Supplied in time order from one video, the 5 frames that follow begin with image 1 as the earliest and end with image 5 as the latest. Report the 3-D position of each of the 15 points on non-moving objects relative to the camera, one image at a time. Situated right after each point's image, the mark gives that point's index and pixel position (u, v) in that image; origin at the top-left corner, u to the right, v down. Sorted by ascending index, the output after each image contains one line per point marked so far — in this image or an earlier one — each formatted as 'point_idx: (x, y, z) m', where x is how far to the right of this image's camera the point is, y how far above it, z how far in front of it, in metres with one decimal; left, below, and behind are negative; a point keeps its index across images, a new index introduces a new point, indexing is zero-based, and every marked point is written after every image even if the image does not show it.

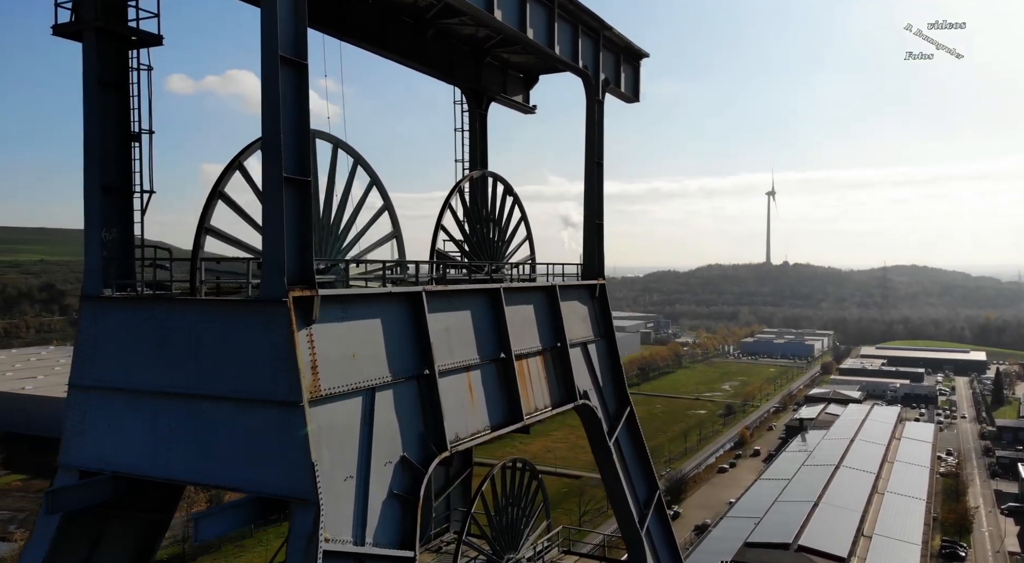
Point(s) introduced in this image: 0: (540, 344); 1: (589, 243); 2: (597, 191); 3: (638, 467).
0: (+0.4, -1.0, +13.8) m
1: (+1.4, +0.7, +15.8) m
2: (+1.5, +1.7, +15.8) m
3: (+2.3, -3.5, +16.0) m
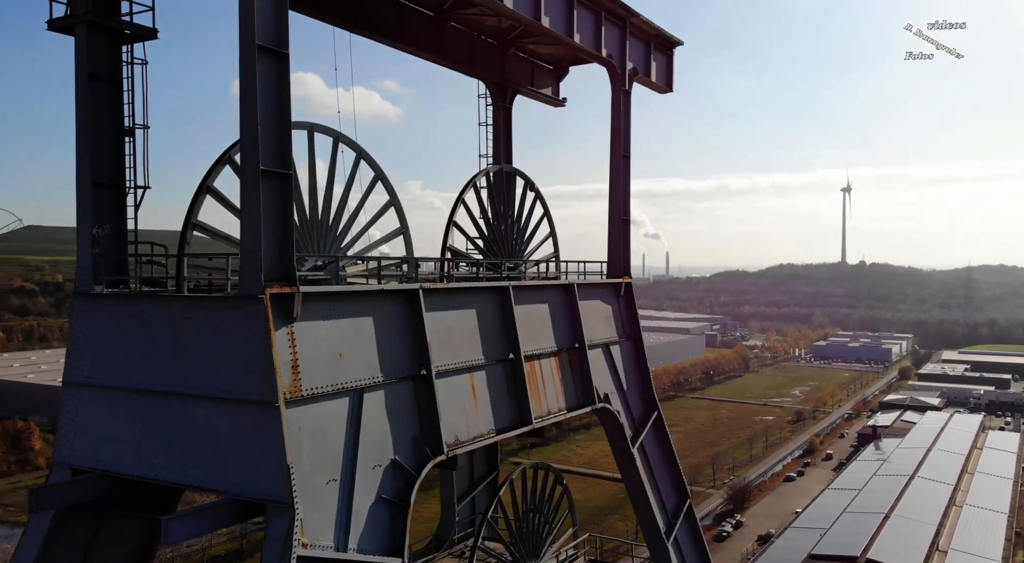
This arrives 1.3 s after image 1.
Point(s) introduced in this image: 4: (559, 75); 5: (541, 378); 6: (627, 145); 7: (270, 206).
0: (+0.7, -1.0, +13.2) m
1: (+1.8, +0.7, +15.2) m
2: (+1.9, +1.7, +15.2) m
3: (+2.7, -3.5, +15.3) m
4: (+1.0, +4.2, +17.5) m
5: (+0.4, -1.4, +12.8) m
6: (+2.0, +2.4, +15.4) m
7: (-2.6, +0.8, +9.1) m
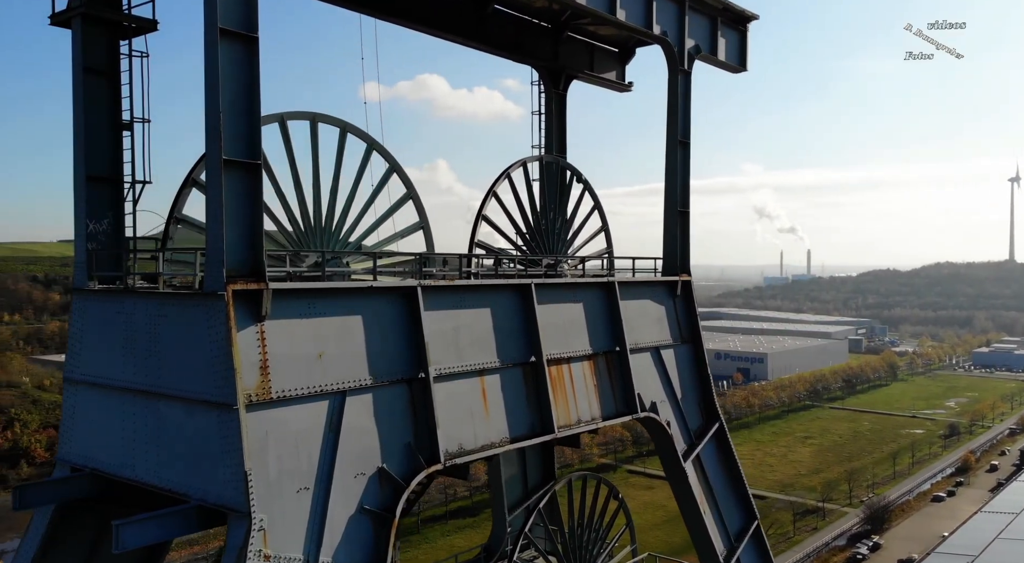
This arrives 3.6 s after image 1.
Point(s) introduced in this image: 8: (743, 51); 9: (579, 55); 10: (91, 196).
0: (+1.1, -0.9, +12.2) m
1: (+2.6, +0.8, +13.9) m
2: (+2.7, +1.8, +13.9) m
3: (+3.5, -3.4, +13.8) m
4: (+2.2, +4.2, +16.3) m
5: (+0.8, -1.4, +11.8) m
6: (+2.9, +2.5, +14.1) m
7: (-2.8, +0.9, +8.7) m
8: (+4.1, +4.1, +15.3) m
9: (+1.2, +4.1, +15.6) m
10: (-4.9, +1.0, +9.9) m
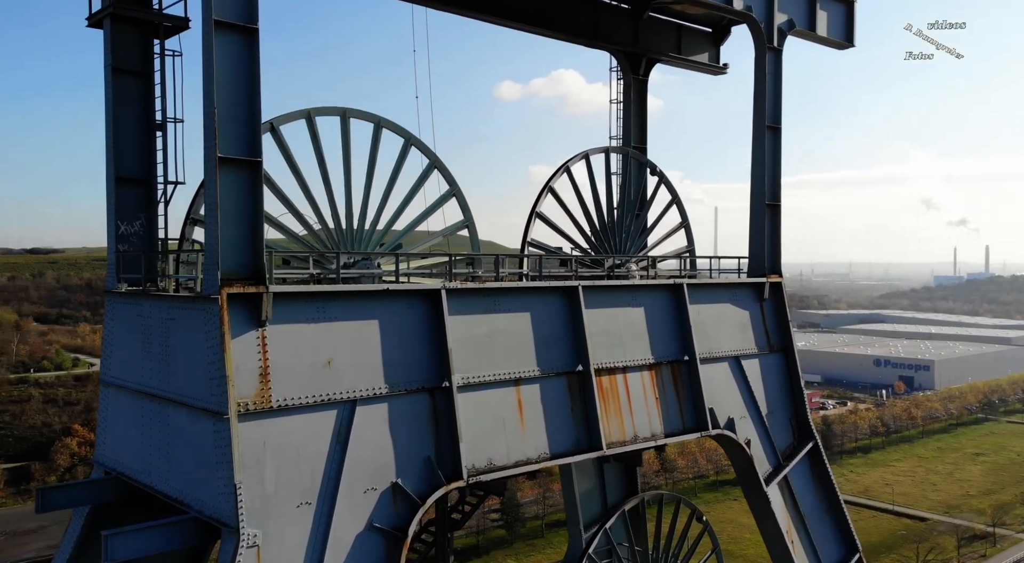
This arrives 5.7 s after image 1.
0: (+1.8, -1.0, +11.0) m
1: (+3.6, +0.7, +12.4) m
2: (+3.7, +1.7, +12.4) m
3: (+4.5, -3.5, +12.2) m
4: (+3.6, +4.2, +14.9) m
5: (+1.4, -1.4, +10.7) m
6: (+3.9, +2.4, +12.6) m
7: (-2.7, +0.8, +8.3) m
8: (+5.3, +4.1, +13.5) m
9: (+2.5, +4.1, +14.3) m
10: (-4.5, +1.0, +9.9) m
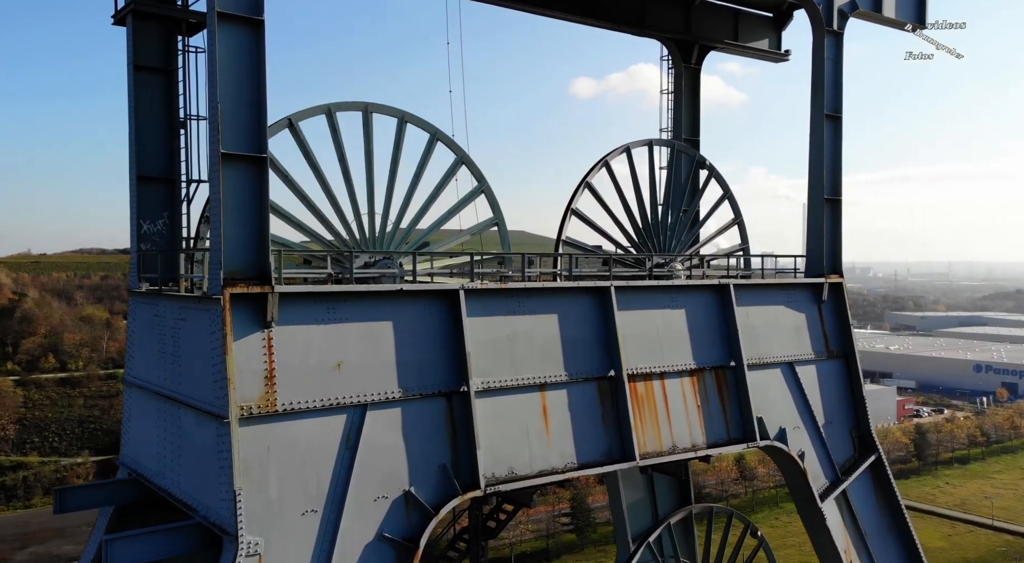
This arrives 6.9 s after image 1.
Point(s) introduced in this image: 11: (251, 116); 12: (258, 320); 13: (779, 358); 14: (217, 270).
0: (+2.2, -1.0, +10.3) m
1: (+4.1, +0.7, +11.5) m
2: (+4.2, +1.7, +11.5) m
3: (+4.9, -3.5, +11.2) m
4: (+4.4, +4.2, +13.9) m
5: (+1.8, -1.4, +10.0) m
6: (+4.4, +2.4, +11.6) m
7: (-2.6, +0.8, +8.0) m
8: (+5.9, +4.1, +12.4) m
9: (+3.2, +4.1, +13.5) m
10: (-4.2, +1.0, +9.8) m
11: (-2.5, +1.6, +8.1) m
12: (-2.4, -0.4, +8.0) m
13: (+3.4, -1.0, +11.0) m
14: (-2.7, +0.1, +7.9) m
